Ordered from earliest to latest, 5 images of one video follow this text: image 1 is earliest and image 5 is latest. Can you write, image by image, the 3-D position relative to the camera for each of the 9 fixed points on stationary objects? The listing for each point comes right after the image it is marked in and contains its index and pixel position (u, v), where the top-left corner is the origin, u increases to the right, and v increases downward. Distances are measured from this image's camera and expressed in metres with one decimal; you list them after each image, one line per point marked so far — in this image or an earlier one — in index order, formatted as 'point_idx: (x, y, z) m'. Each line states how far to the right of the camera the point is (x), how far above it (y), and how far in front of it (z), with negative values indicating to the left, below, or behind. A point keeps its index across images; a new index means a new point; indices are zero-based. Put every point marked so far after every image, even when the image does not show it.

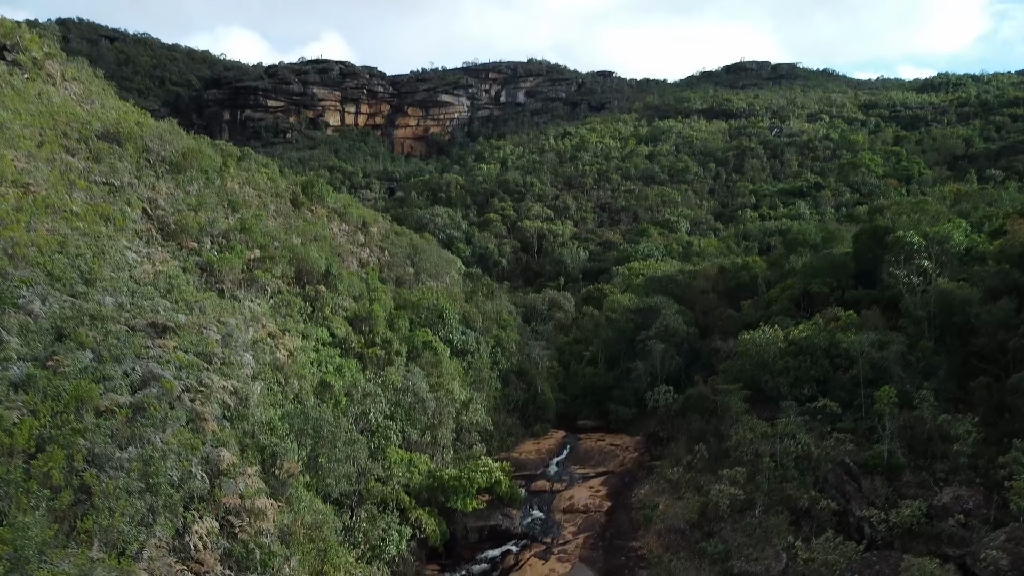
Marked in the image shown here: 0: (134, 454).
0: (-4.1, -1.8, +8.8) m
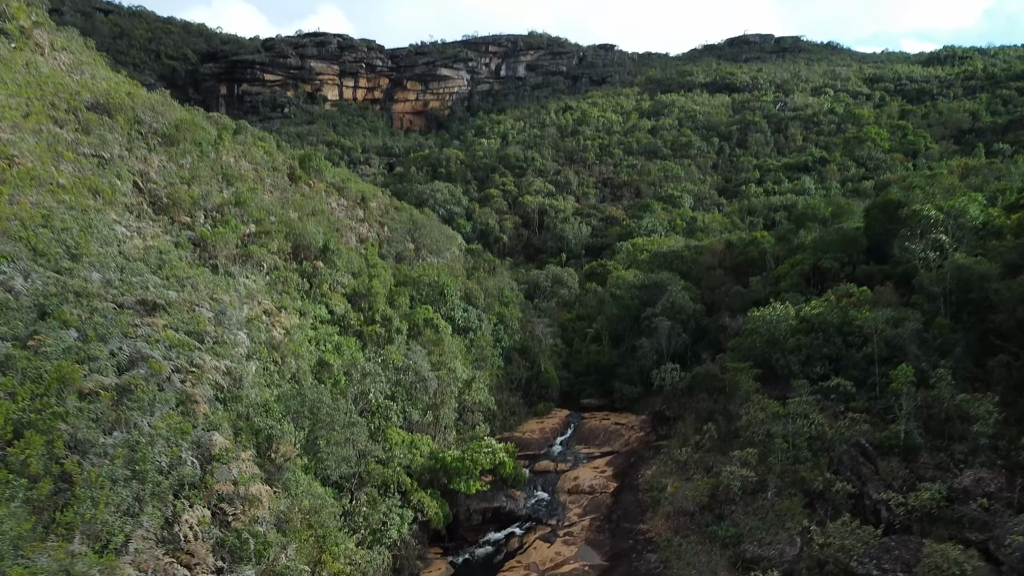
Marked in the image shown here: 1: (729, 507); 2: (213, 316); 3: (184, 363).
0: (-4.0, -1.5, +8.3) m
1: (+4.0, -4.0, +14.8) m
2: (-4.5, -0.4, +12.3) m
3: (-4.1, -0.9, +10.2) m
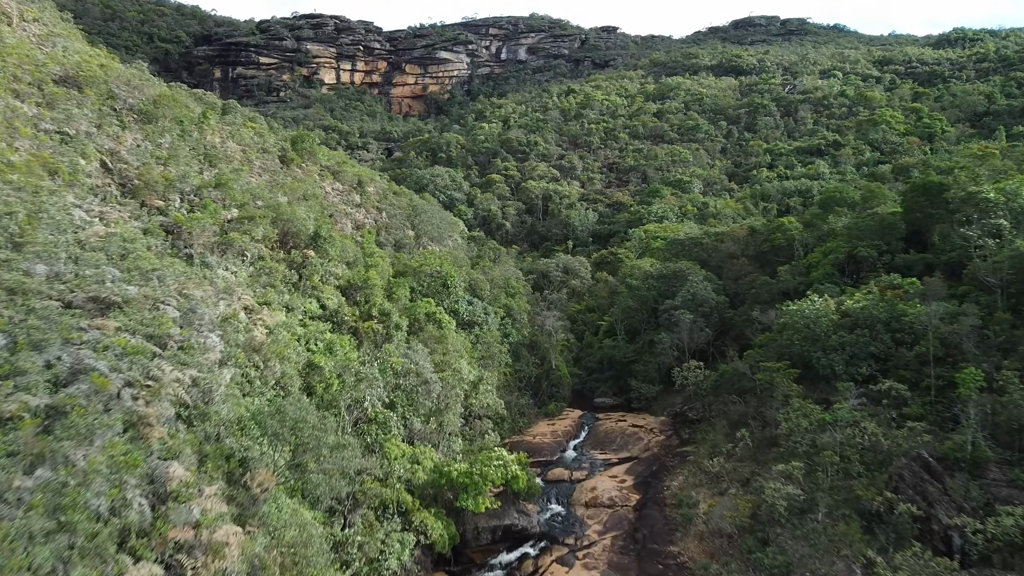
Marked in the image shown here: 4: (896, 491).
0: (-3.8, -1.5, +6.5) m
1: (+4.2, -3.9, +13.1) m
2: (-4.3, -0.3, +10.5) m
3: (-3.9, -0.9, +8.4) m
4: (+6.0, -3.2, +12.6) m
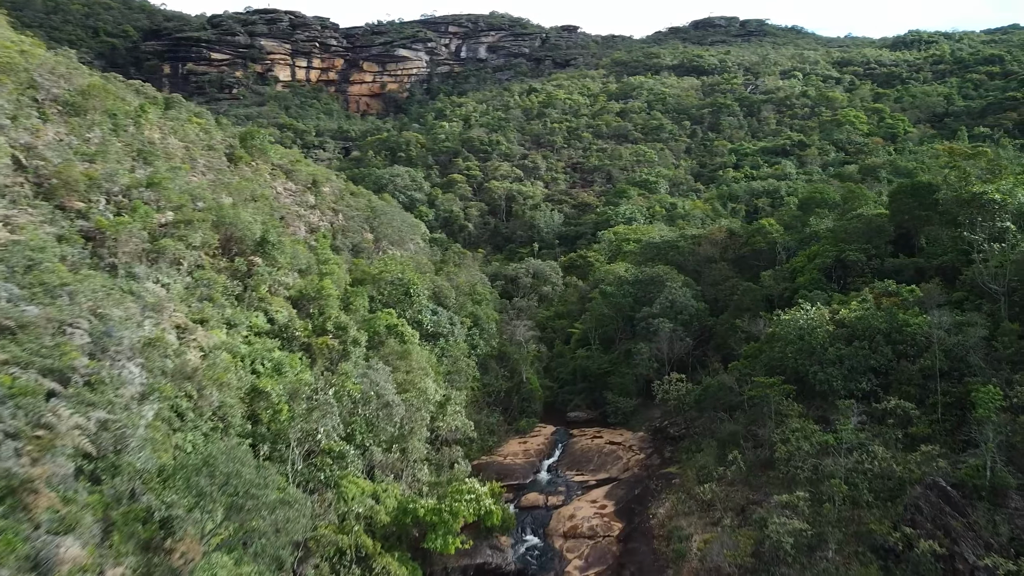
0: (-3.8, -1.7, +4.8) m
1: (+3.9, -4.1, +11.8) m
2: (-4.5, -0.6, +8.8) m
3: (-4.0, -1.1, +6.7) m
4: (+5.6, -3.3, +11.4) m
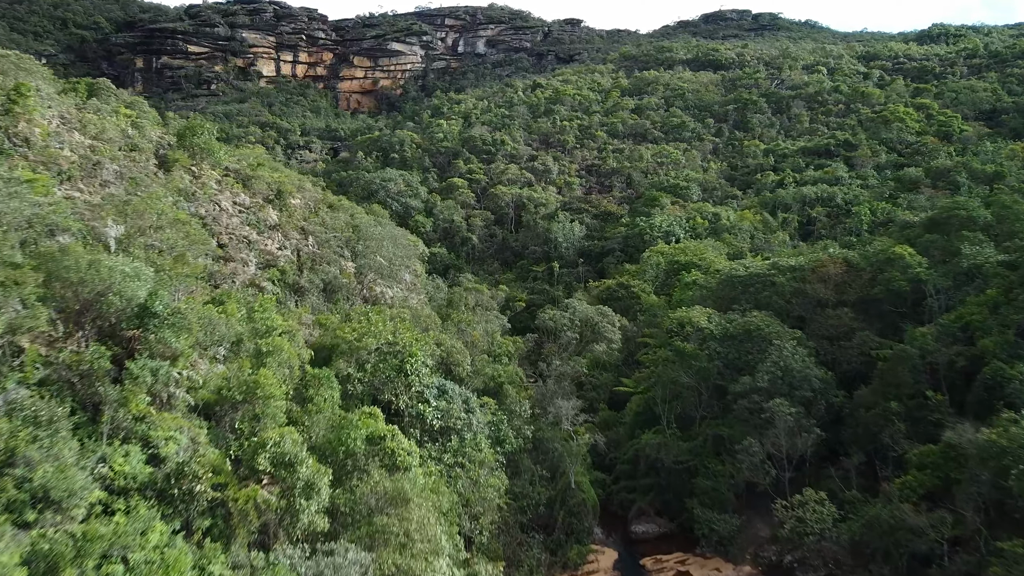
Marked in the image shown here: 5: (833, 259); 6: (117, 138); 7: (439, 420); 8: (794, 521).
0: (-2.9, -2.8, -1.7) m
1: (+4.7, -5.2, +5.3) m
2: (-3.7, -1.7, +2.2) m
3: (-3.2, -2.2, +0.1) m
4: (+6.4, -4.4, +4.9) m
5: (+7.0, +0.6, +18.2) m
6: (-8.5, +3.3, +17.5) m
7: (-1.1, -2.0, +12.4) m
8: (+4.3, -3.5, +12.5) m
